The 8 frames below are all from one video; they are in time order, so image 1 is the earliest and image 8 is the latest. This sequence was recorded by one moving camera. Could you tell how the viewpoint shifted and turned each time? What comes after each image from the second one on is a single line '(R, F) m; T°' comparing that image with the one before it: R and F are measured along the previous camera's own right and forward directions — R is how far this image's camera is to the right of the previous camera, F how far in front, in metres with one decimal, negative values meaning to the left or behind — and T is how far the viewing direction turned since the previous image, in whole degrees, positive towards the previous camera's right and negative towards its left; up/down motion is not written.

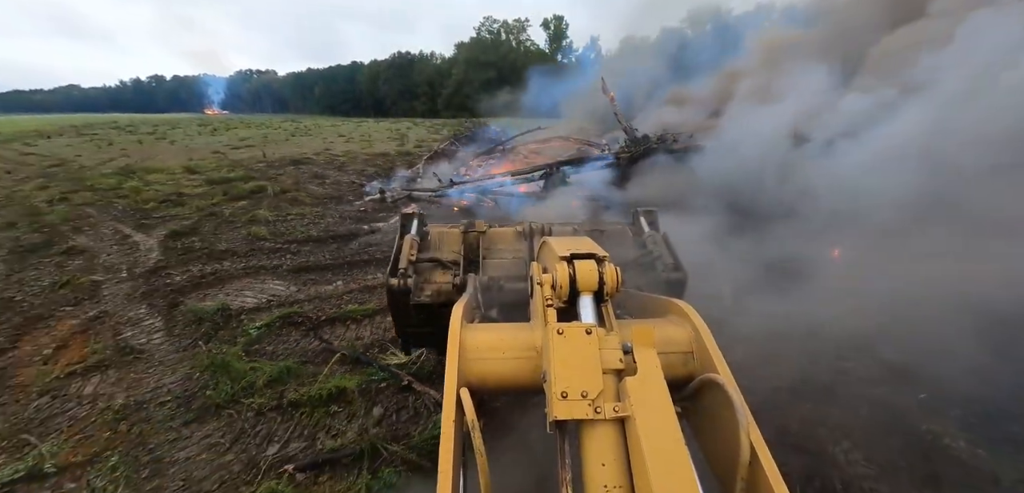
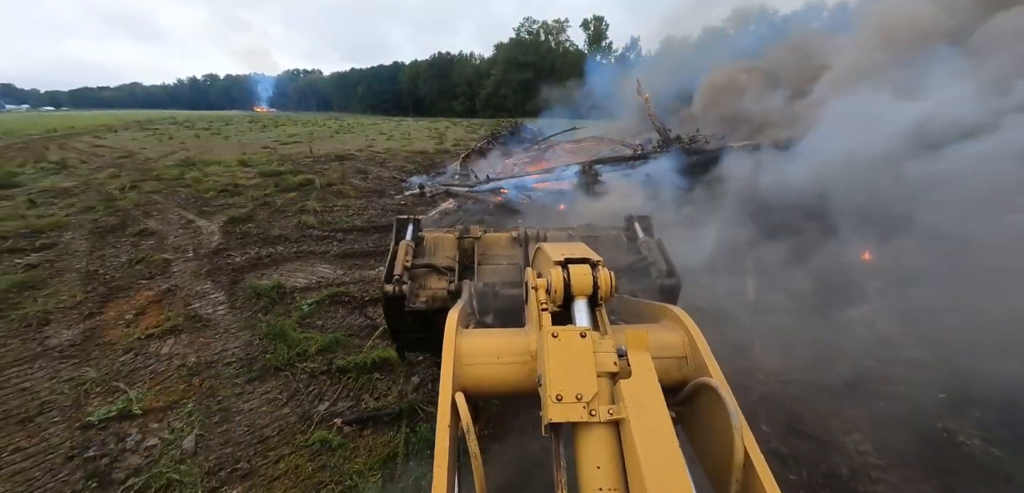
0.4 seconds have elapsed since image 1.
(0.0, -0.2) m; -4°
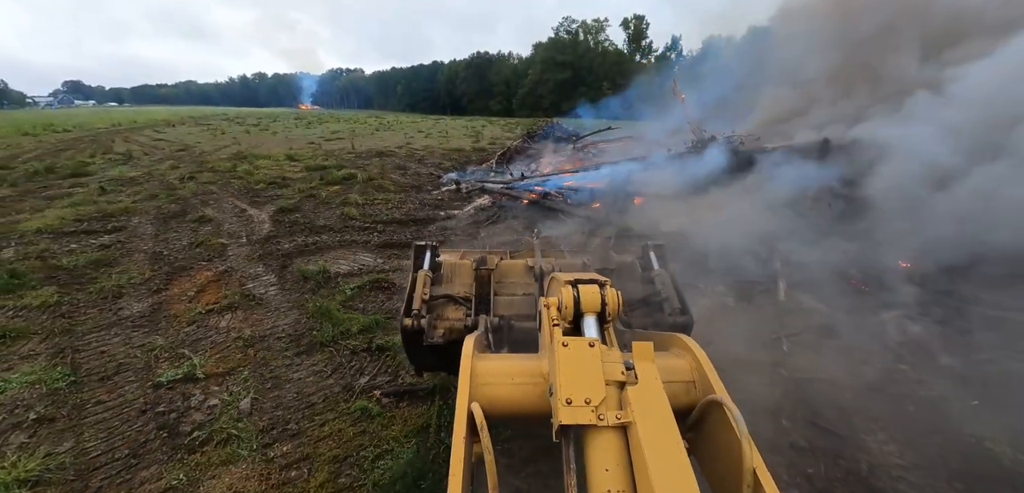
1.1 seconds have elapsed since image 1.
(0.0, -0.1) m; -4°
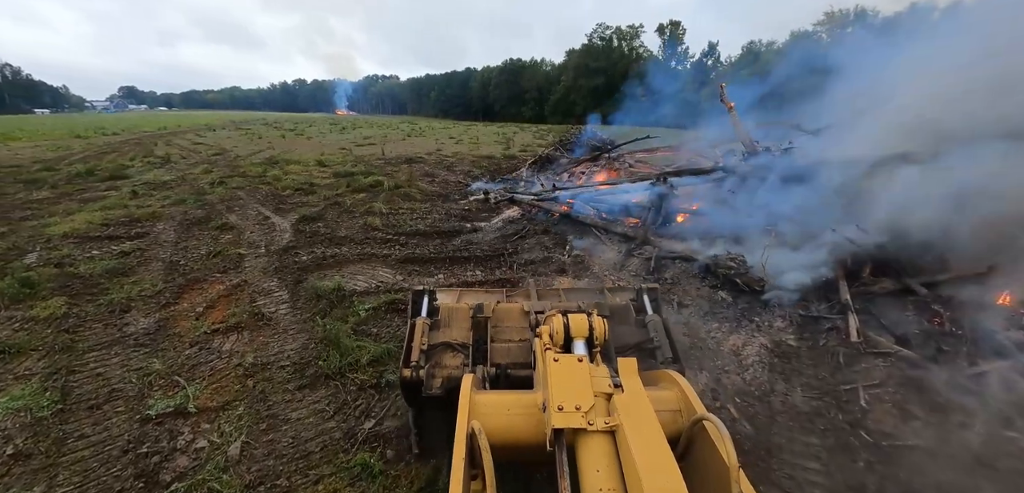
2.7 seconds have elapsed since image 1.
(0.0, +0.4) m; -3°
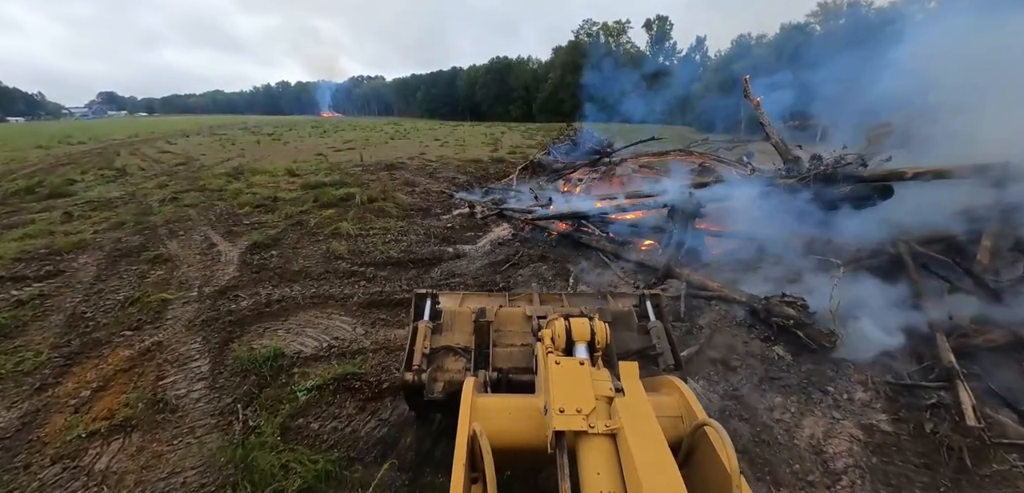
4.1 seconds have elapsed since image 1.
(0.0, +1.0) m; +1°
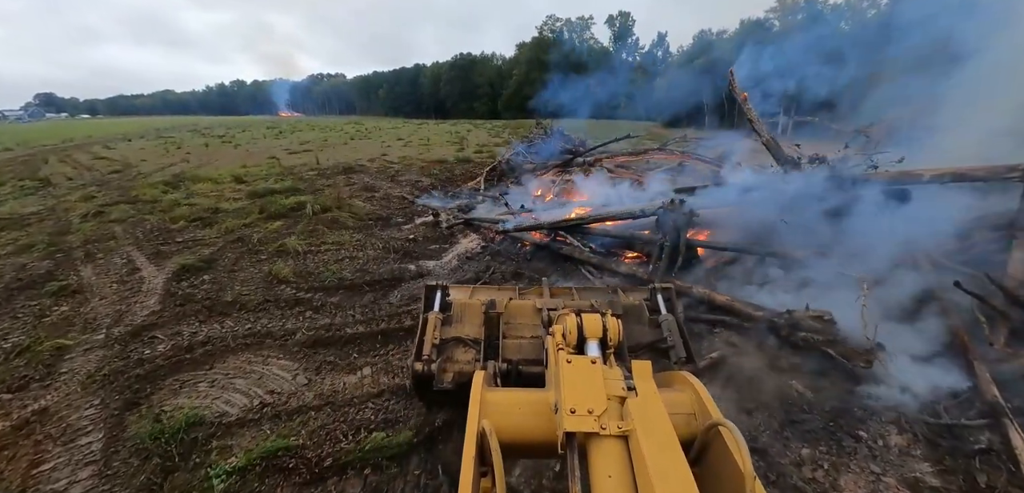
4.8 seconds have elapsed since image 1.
(0.0, +0.6) m; +4°
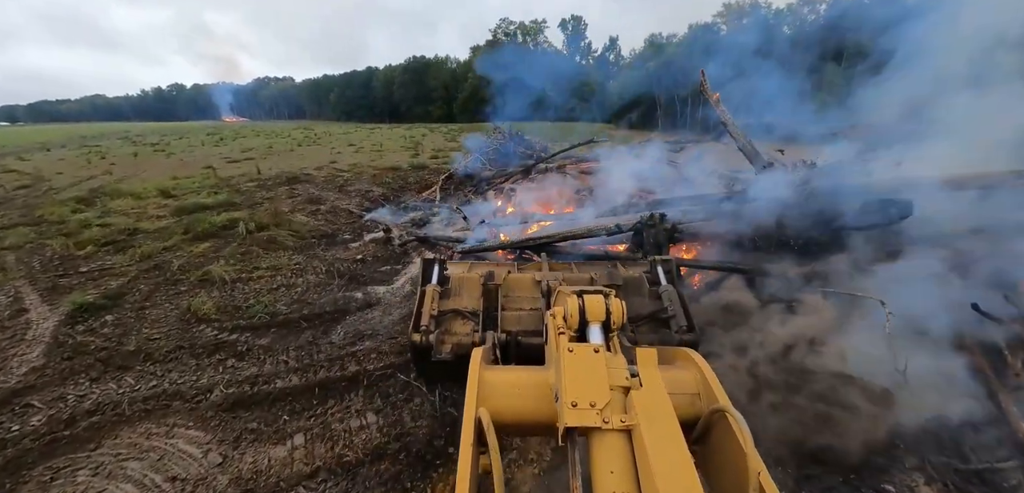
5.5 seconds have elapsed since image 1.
(0.0, +0.5) m; +5°
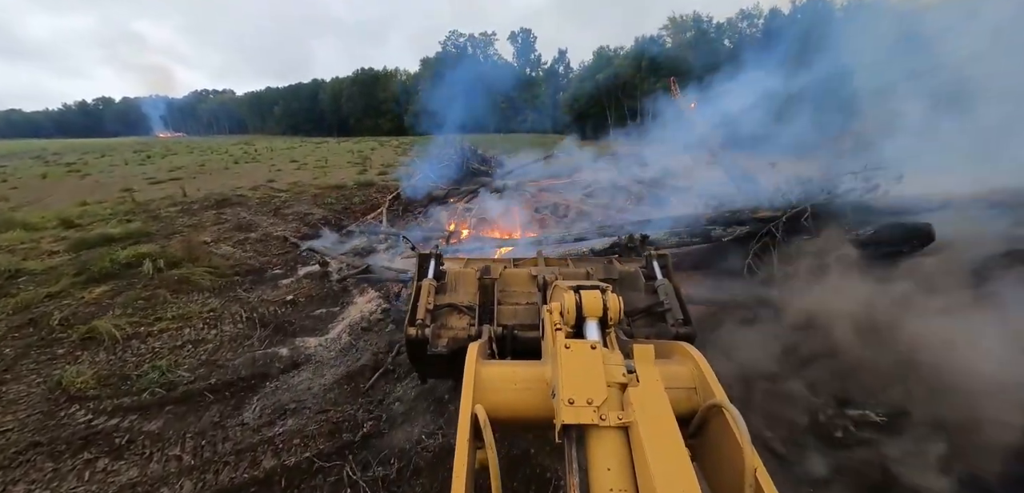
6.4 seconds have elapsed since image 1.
(0.0, +0.6) m; +6°
